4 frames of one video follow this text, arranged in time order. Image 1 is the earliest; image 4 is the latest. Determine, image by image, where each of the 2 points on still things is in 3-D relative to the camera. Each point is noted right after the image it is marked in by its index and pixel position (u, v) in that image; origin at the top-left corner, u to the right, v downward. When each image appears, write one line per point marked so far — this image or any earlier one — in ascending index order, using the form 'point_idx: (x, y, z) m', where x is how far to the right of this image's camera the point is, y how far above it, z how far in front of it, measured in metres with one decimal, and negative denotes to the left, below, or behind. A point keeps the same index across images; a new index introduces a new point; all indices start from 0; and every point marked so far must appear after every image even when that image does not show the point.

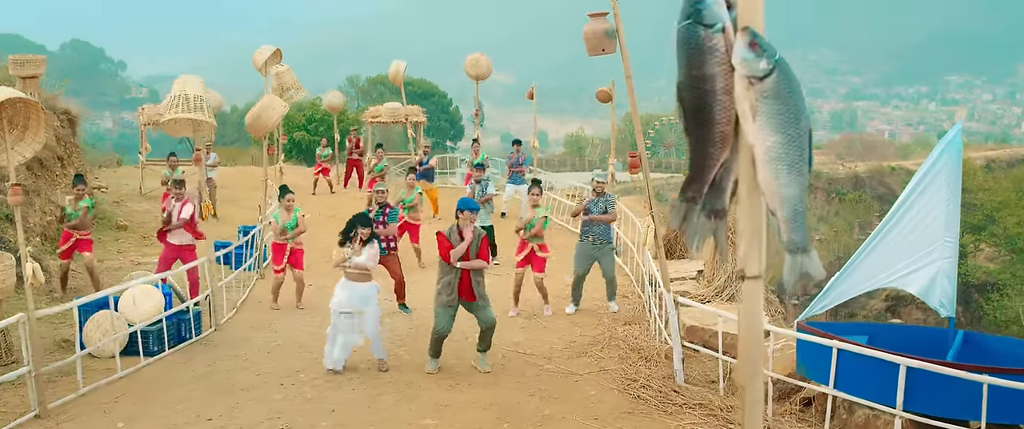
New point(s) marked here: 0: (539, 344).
0: (+0.2, -0.8, +7.5) m
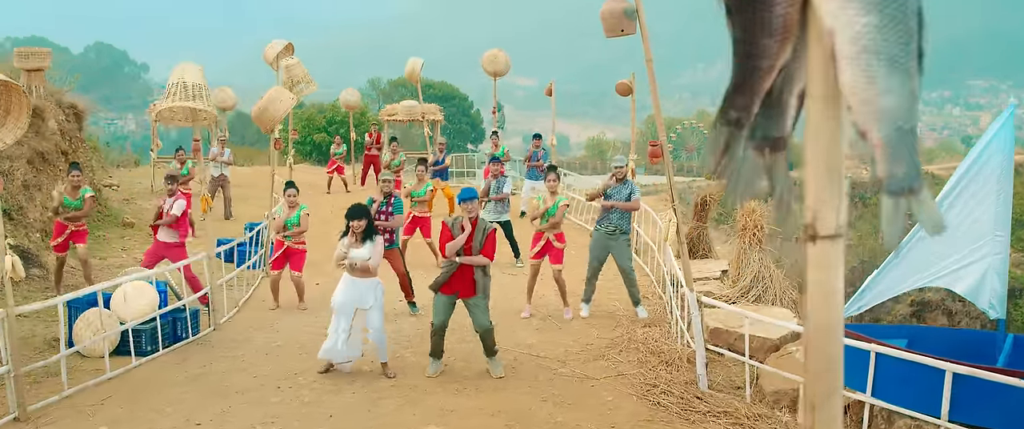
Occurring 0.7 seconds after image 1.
0: (+0.3, -0.8, +7.1) m
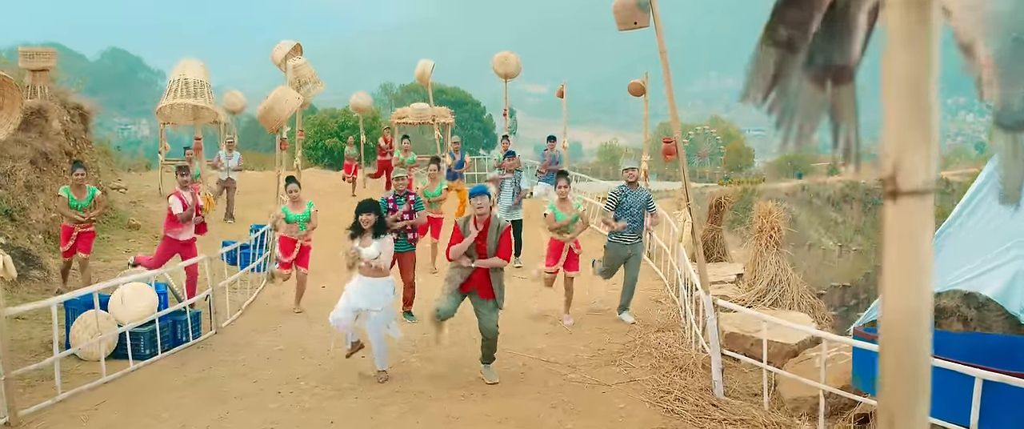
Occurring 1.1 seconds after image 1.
0: (+0.3, -0.8, +6.8) m
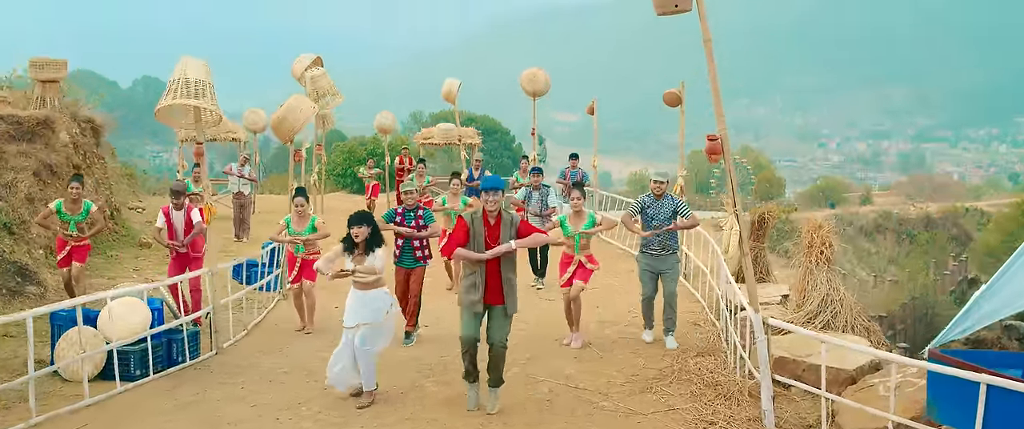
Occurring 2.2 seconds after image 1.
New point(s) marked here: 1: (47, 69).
0: (+0.4, -0.9, +6.2) m
1: (-4.5, +1.4, +11.3) m
